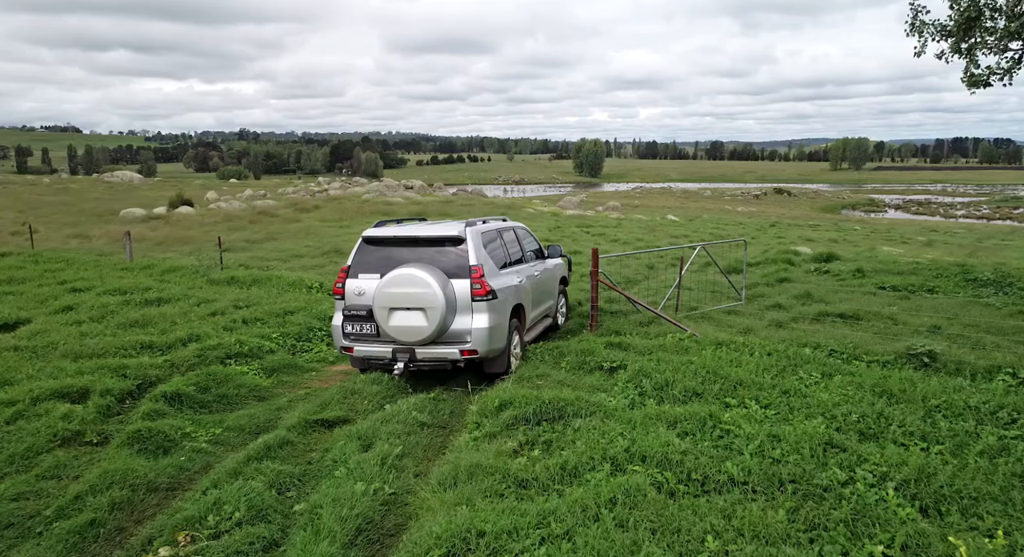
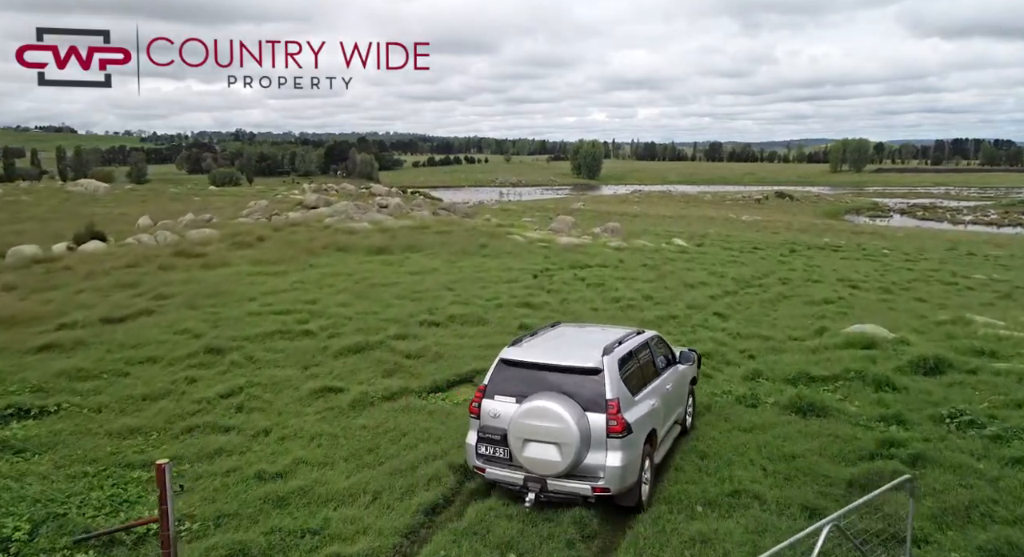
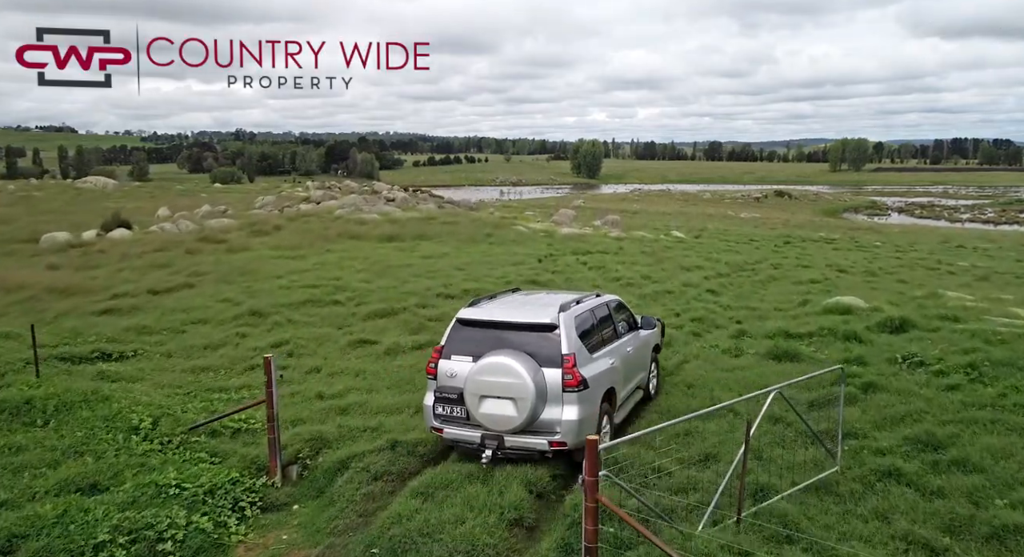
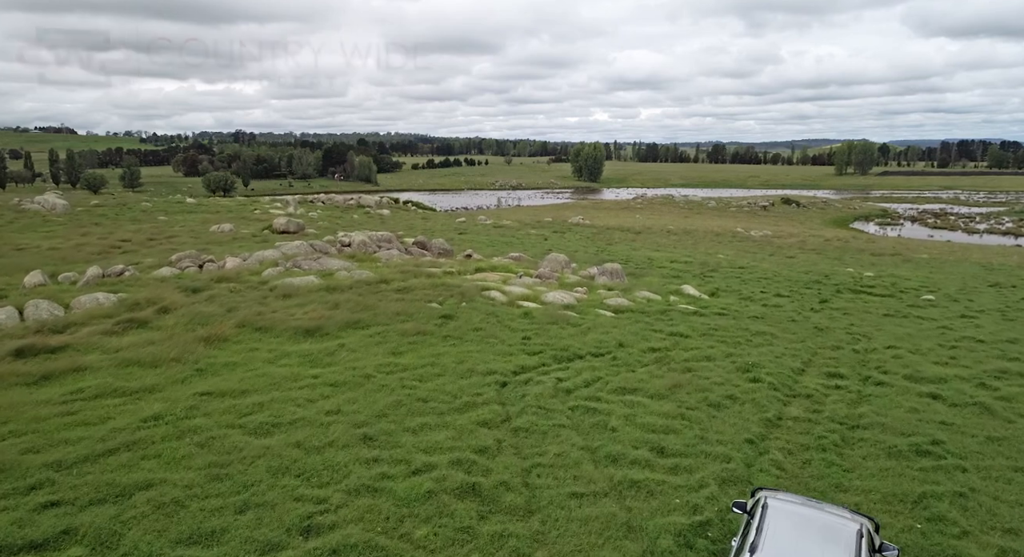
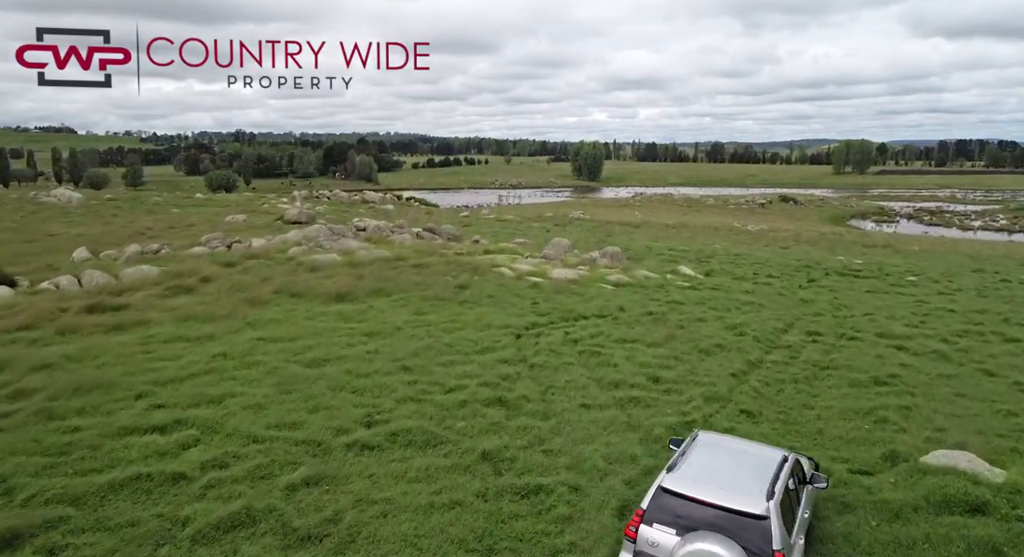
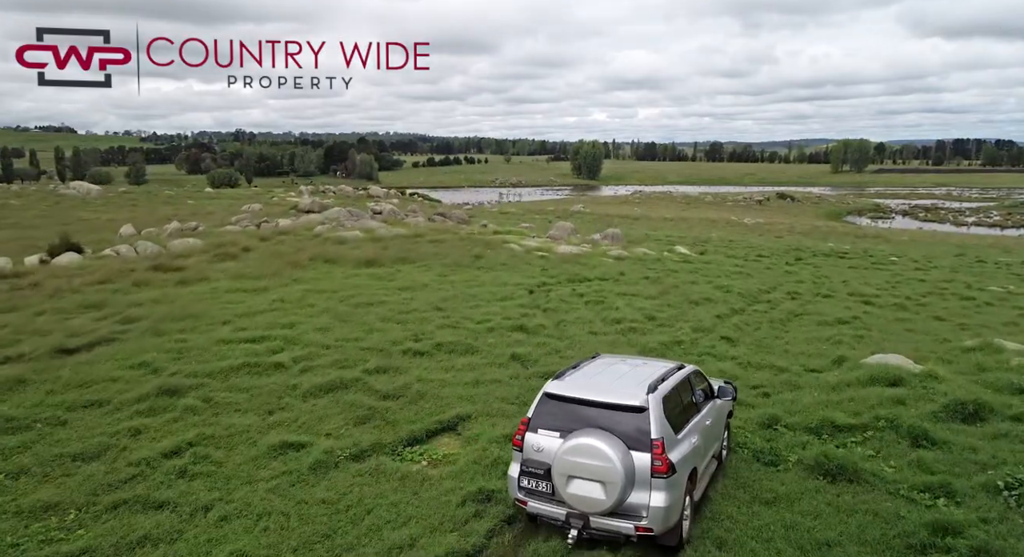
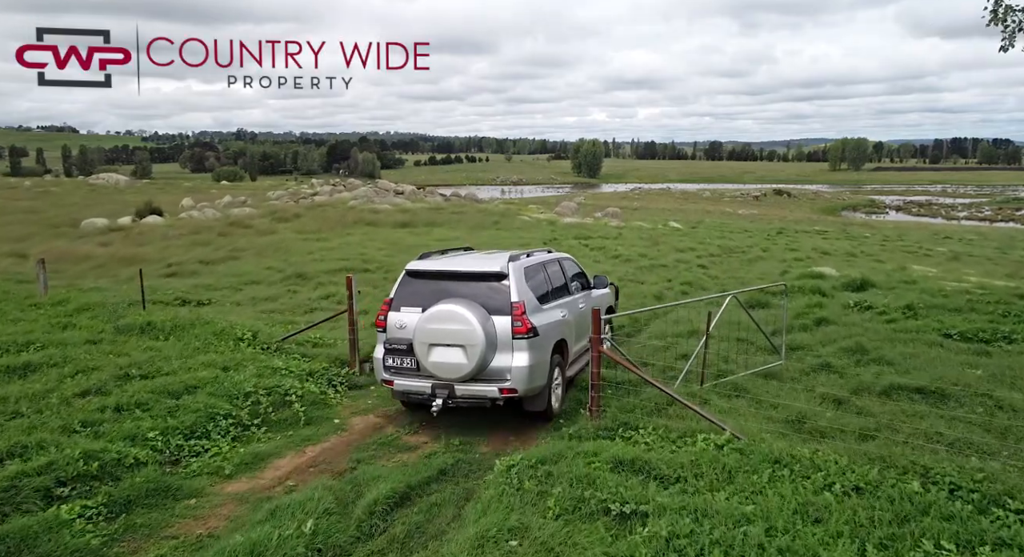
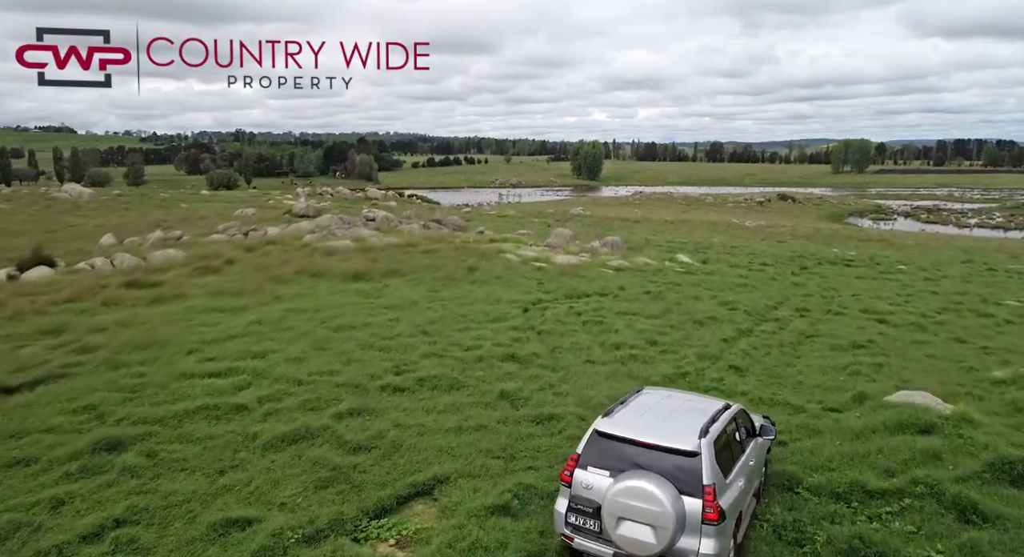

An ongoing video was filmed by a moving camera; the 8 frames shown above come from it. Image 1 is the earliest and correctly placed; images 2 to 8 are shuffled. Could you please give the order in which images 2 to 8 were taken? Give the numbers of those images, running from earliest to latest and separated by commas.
7, 3, 2, 6, 8, 5, 4
